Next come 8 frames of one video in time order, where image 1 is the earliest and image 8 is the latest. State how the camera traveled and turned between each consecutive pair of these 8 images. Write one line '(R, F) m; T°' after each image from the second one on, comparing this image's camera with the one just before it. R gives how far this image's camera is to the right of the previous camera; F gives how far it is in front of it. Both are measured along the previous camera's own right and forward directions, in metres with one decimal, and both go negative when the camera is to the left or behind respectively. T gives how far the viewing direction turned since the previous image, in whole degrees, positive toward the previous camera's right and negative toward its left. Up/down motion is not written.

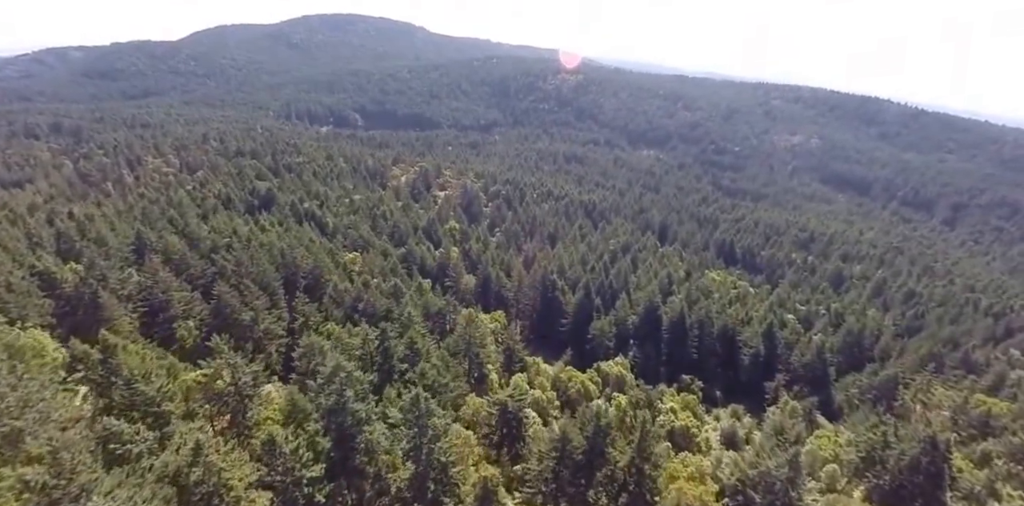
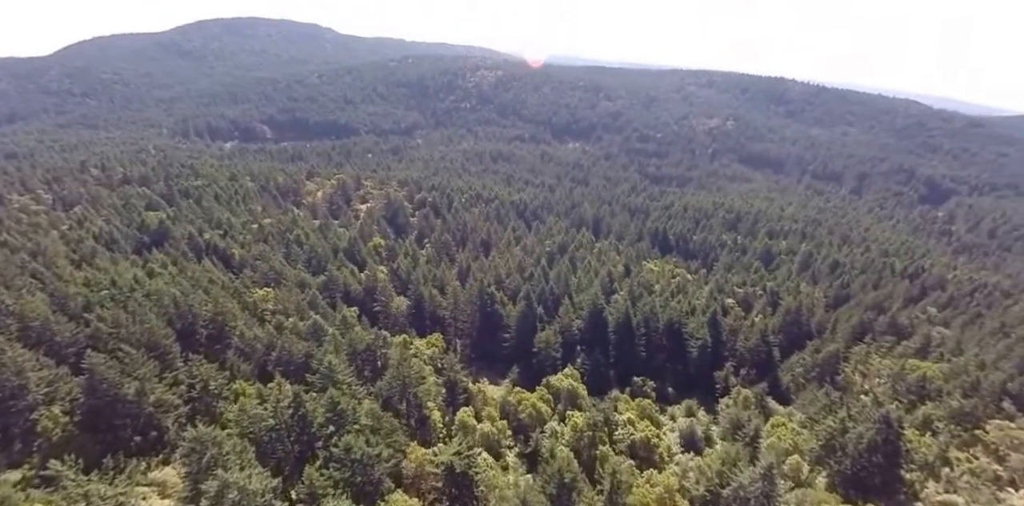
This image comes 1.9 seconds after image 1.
(+0.6, +4.4) m; +7°
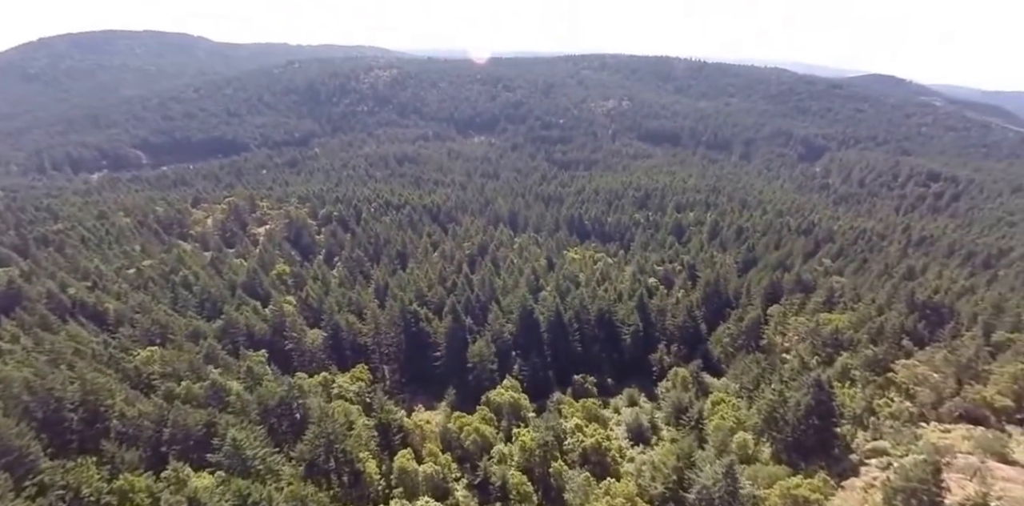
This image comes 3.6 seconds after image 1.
(+0.2, +3.2) m; +9°
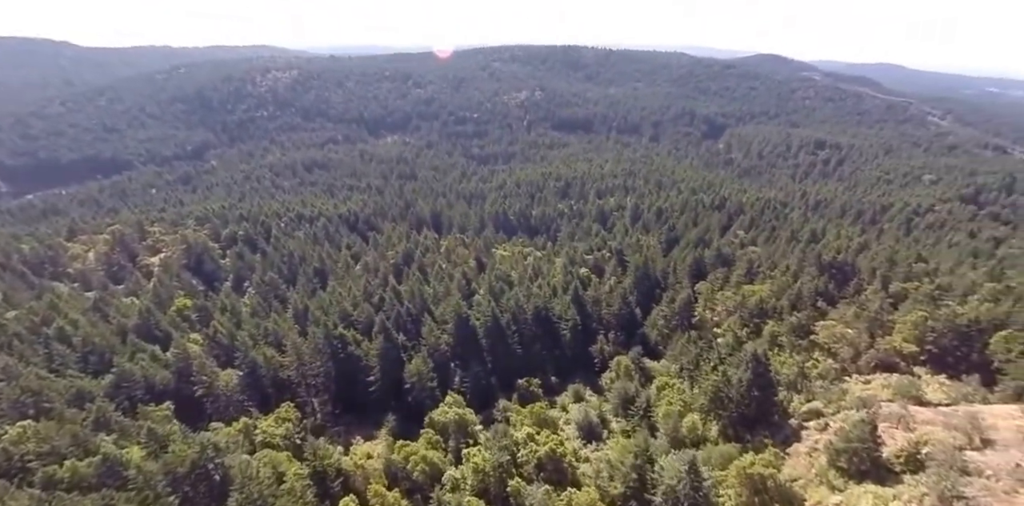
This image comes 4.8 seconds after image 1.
(-0.2, +2.5) m; +8°
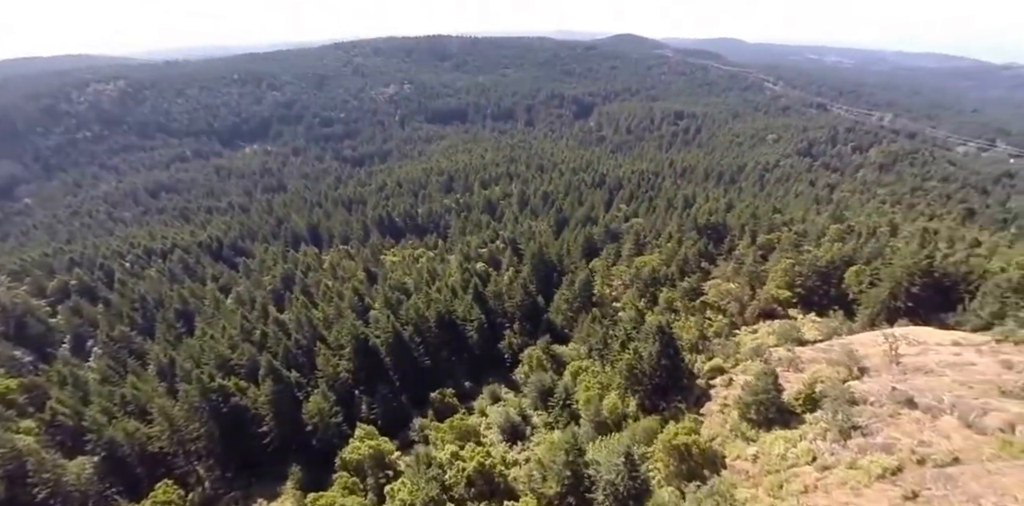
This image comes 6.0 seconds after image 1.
(-0.2, +2.5) m; +12°
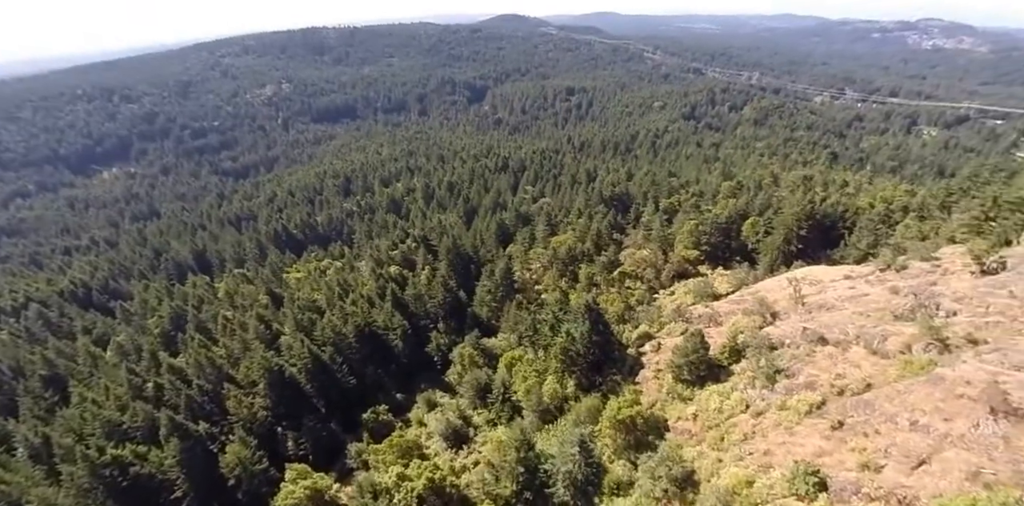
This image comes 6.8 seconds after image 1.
(-0.4, +1.6) m; +10°
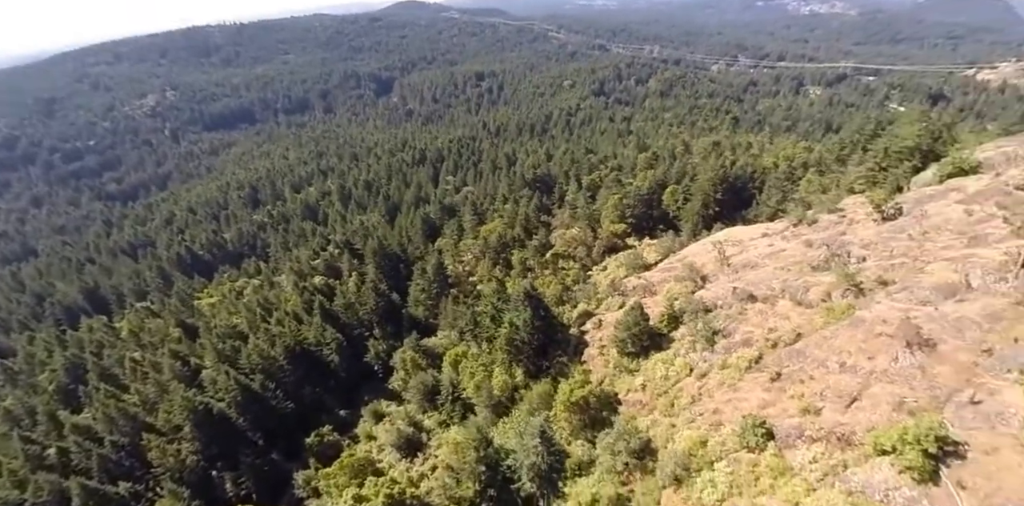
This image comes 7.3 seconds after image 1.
(-0.4, +1.0) m; +8°
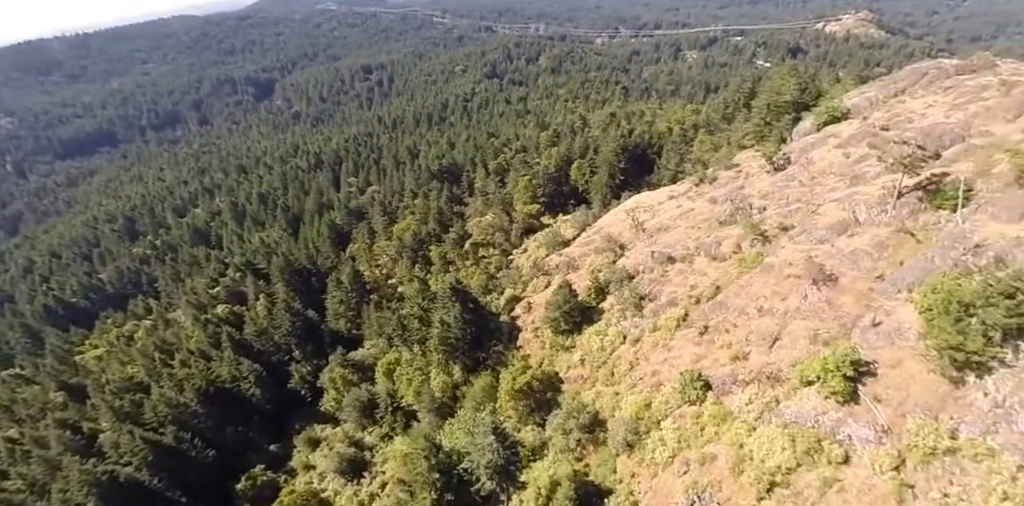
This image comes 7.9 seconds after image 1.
(-0.3, +0.9) m; +9°
